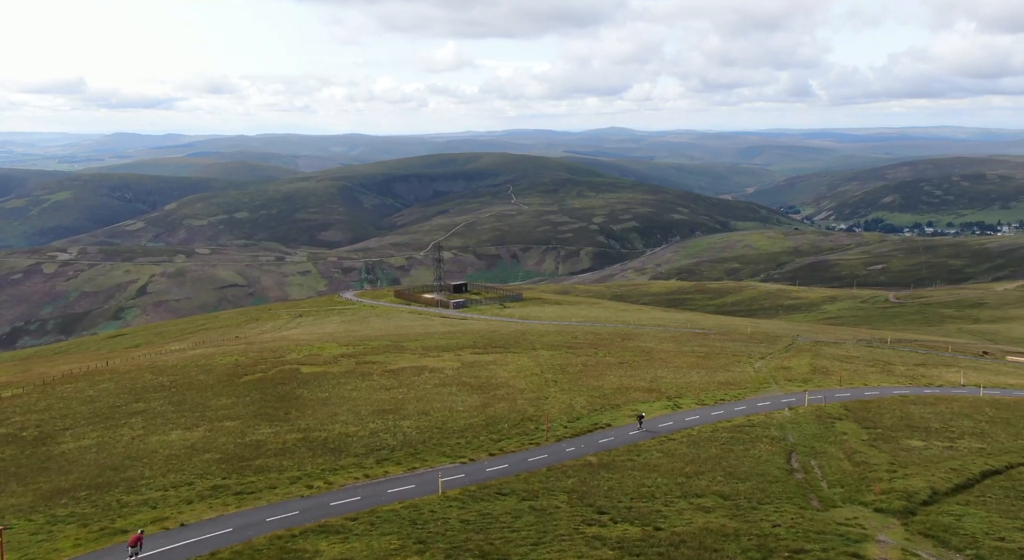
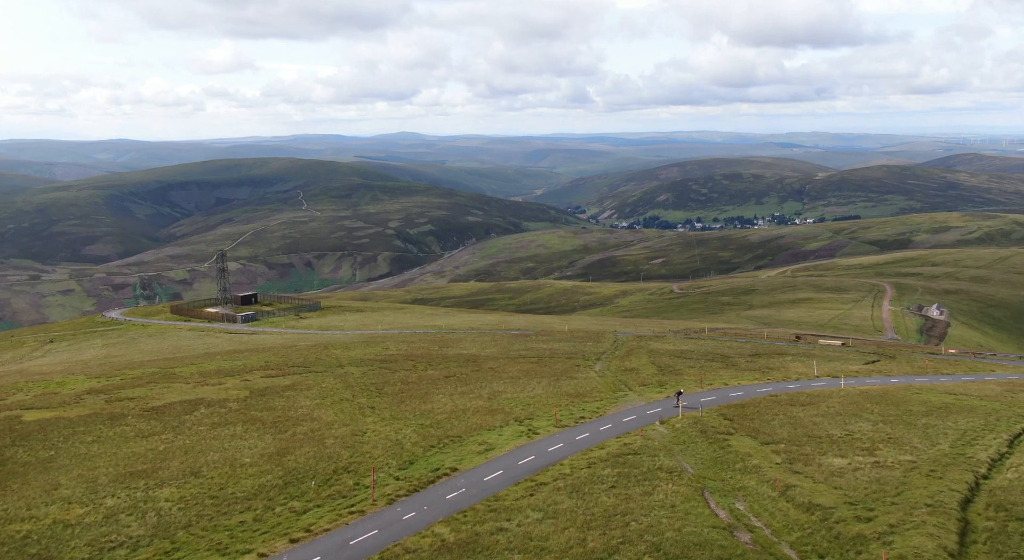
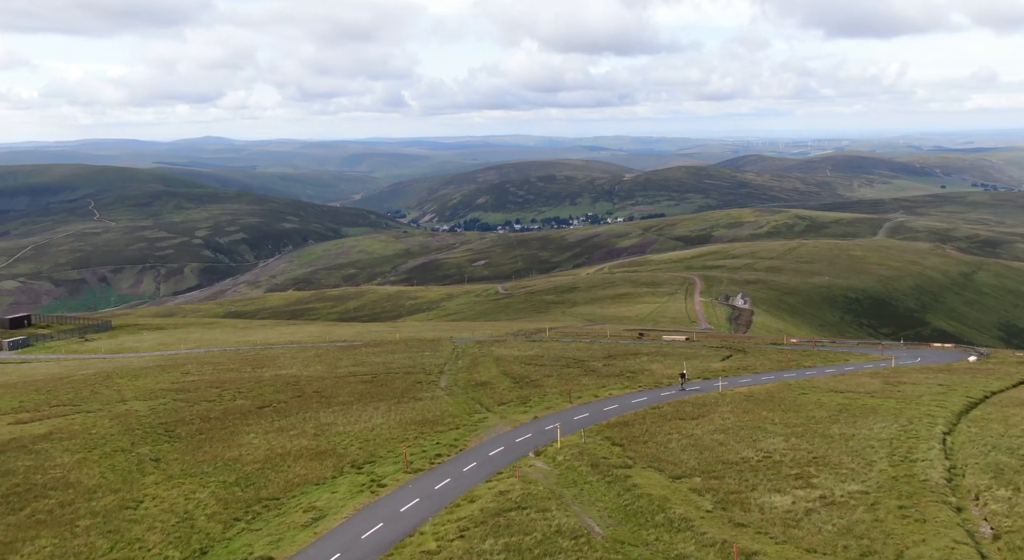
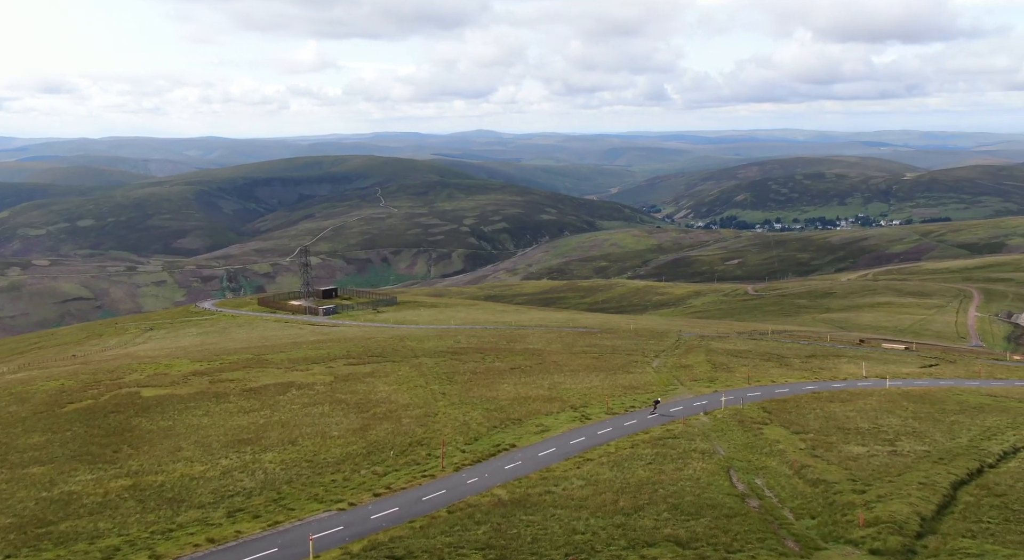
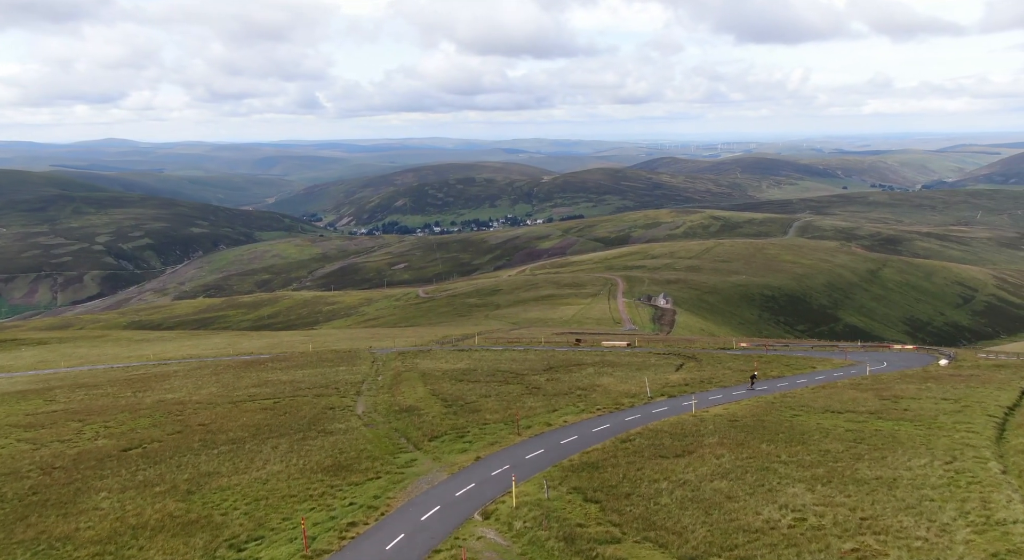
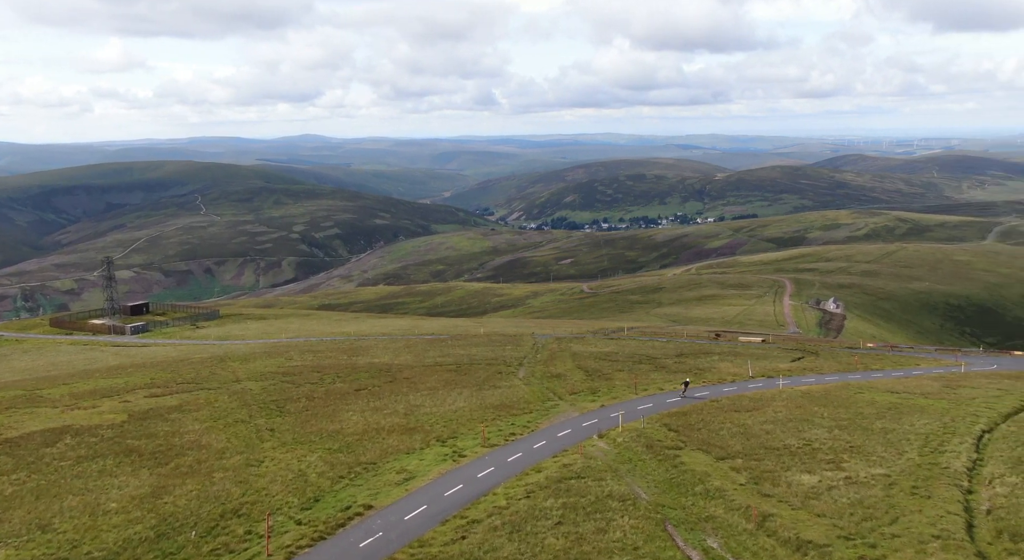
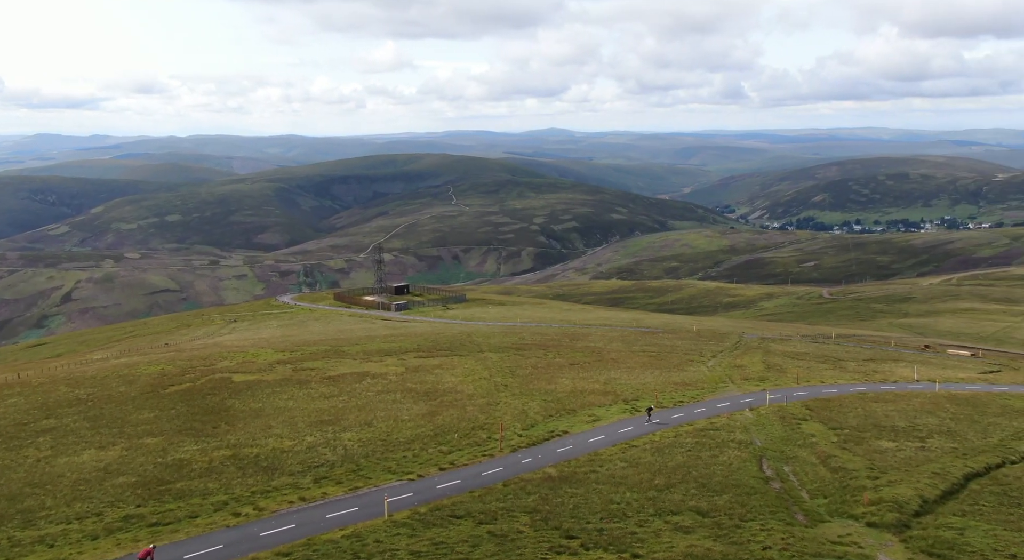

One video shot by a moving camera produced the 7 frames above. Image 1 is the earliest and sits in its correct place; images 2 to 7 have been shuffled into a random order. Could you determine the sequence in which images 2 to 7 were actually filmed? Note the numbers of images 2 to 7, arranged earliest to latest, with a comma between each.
7, 4, 2, 6, 3, 5
